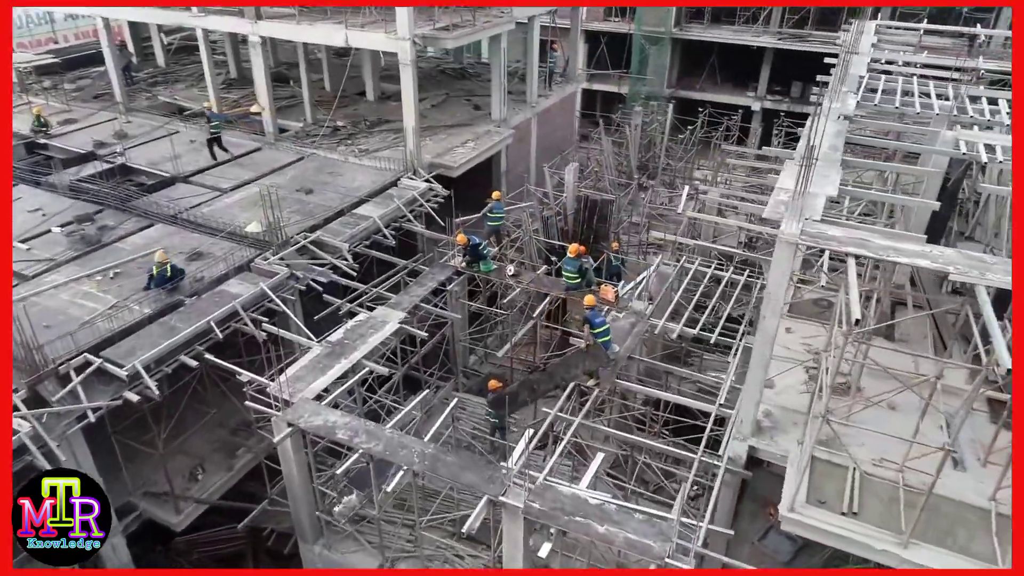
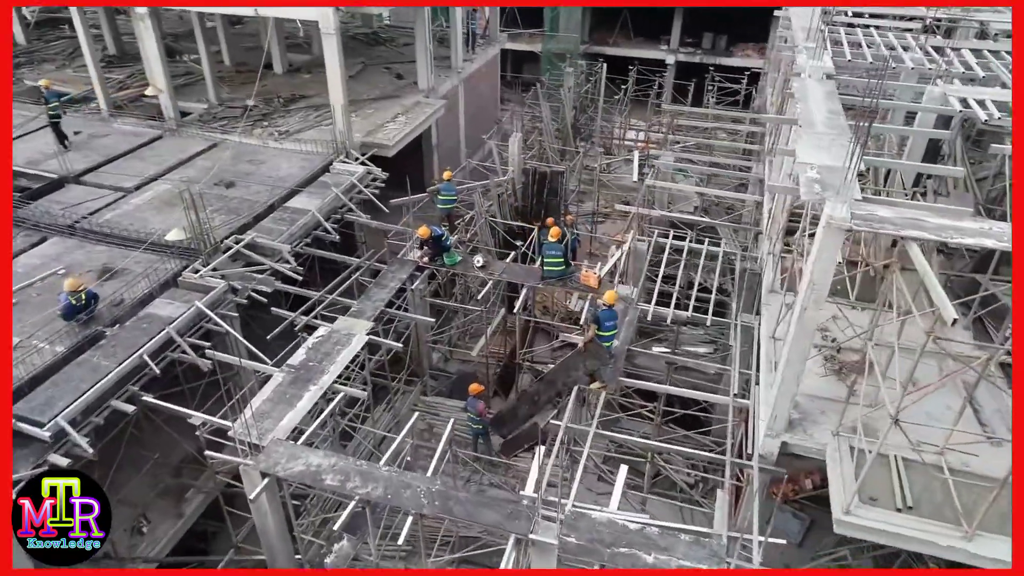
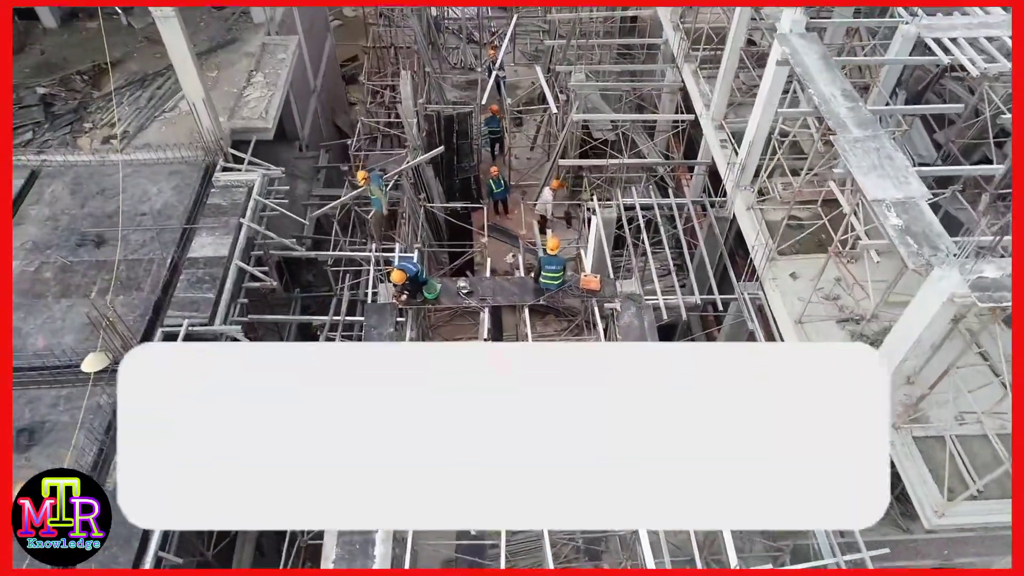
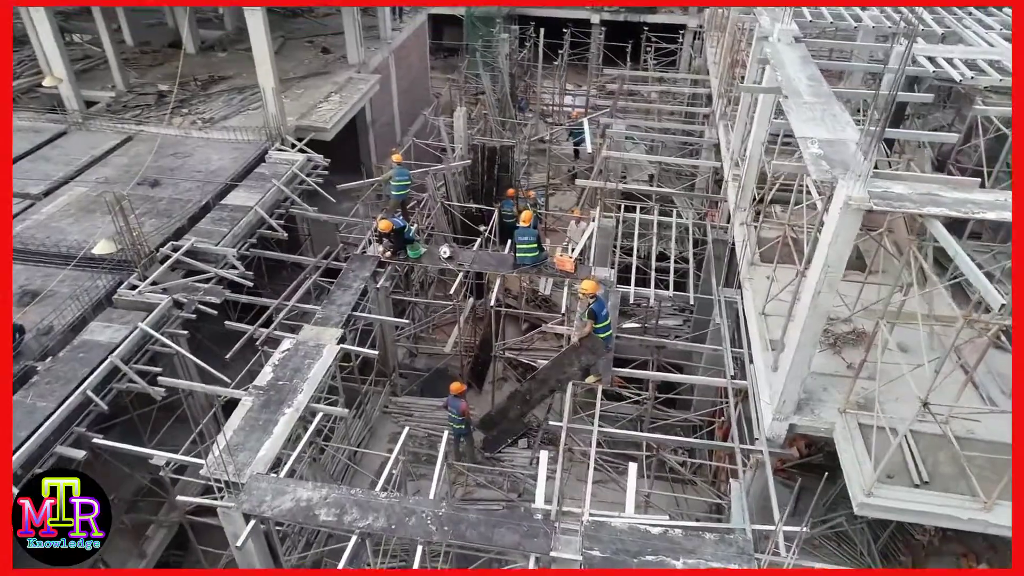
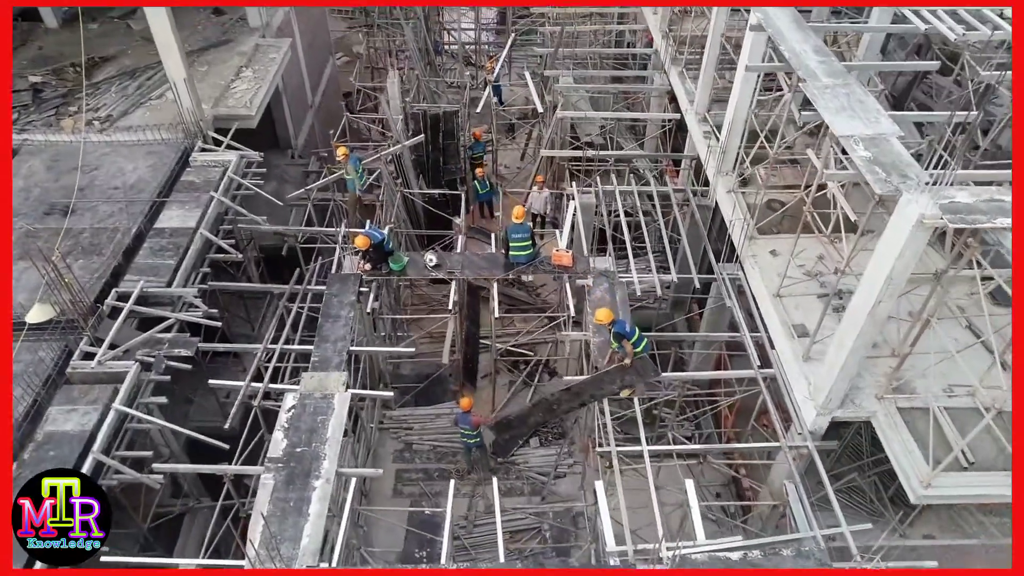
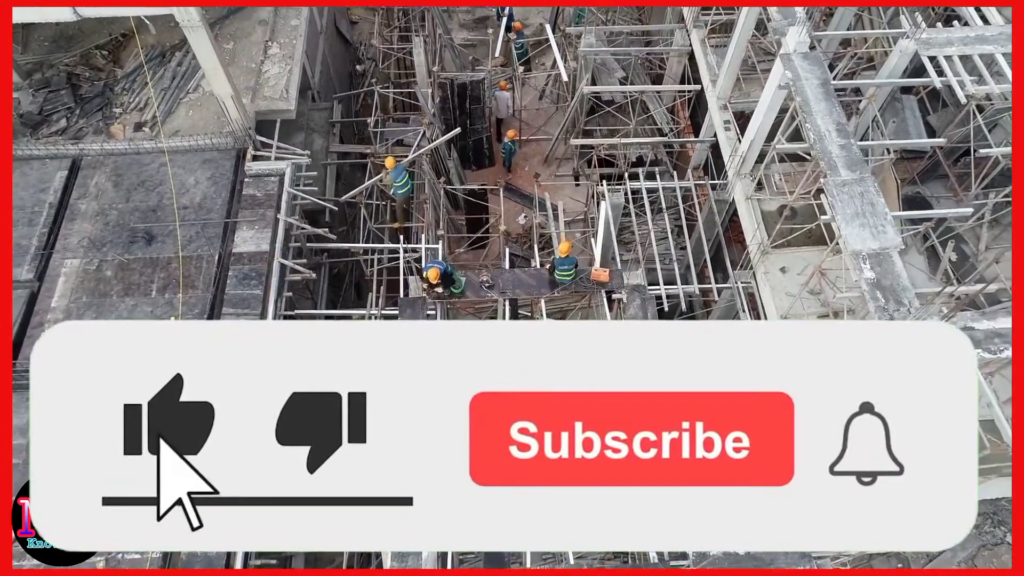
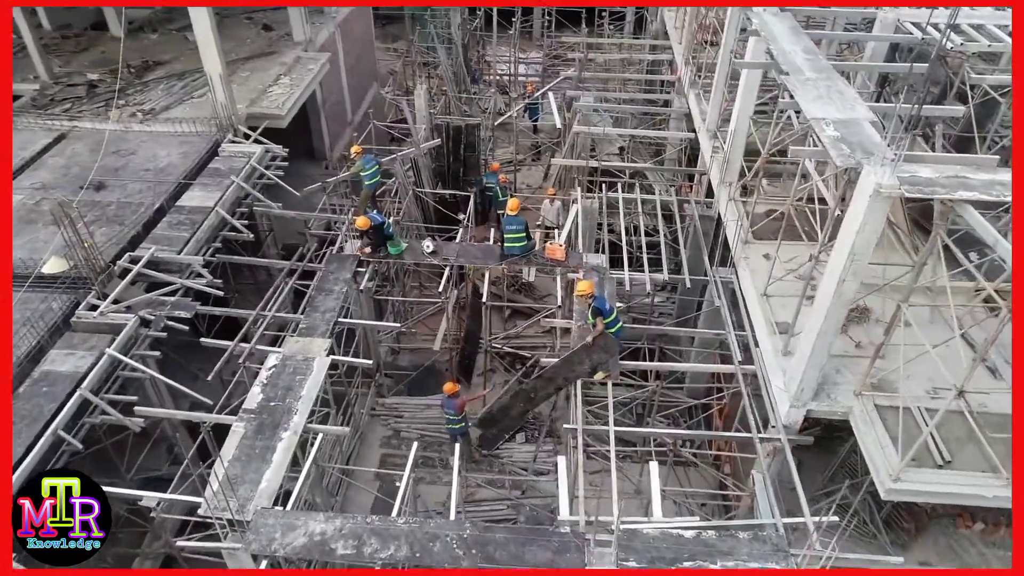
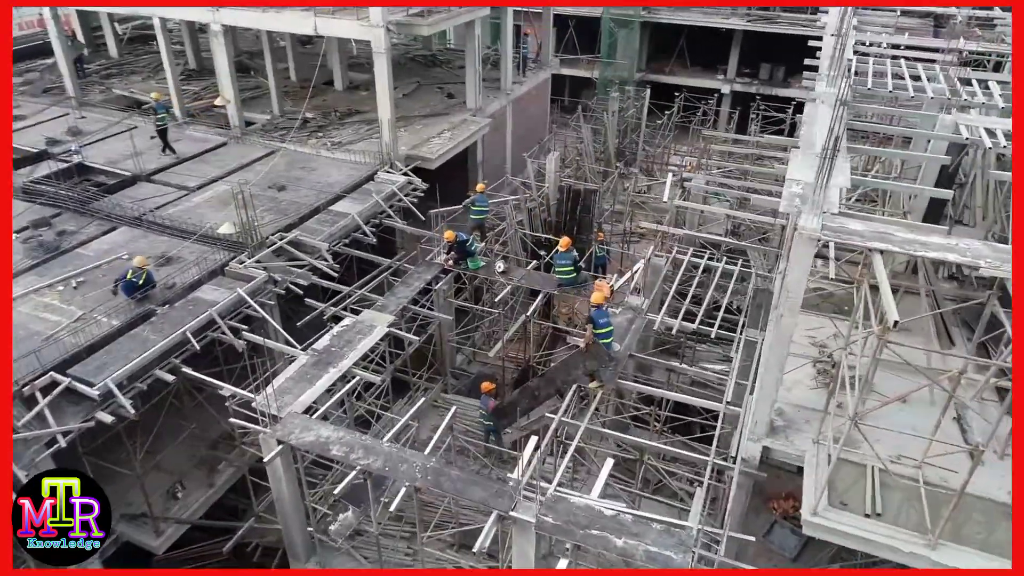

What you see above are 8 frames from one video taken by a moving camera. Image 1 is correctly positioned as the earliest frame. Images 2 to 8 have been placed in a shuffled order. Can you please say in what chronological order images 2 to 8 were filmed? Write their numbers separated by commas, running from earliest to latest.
8, 2, 4, 7, 5, 3, 6
